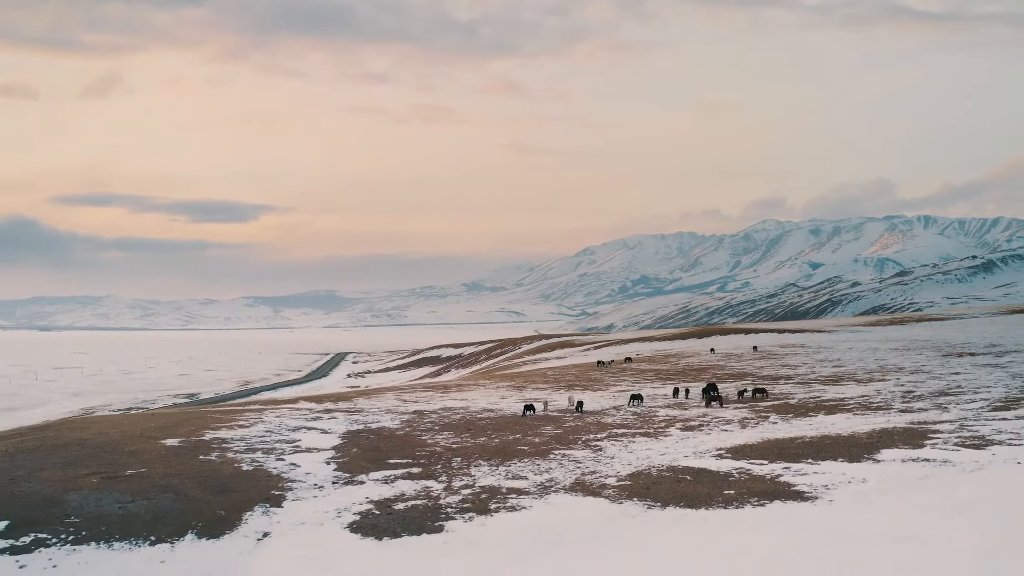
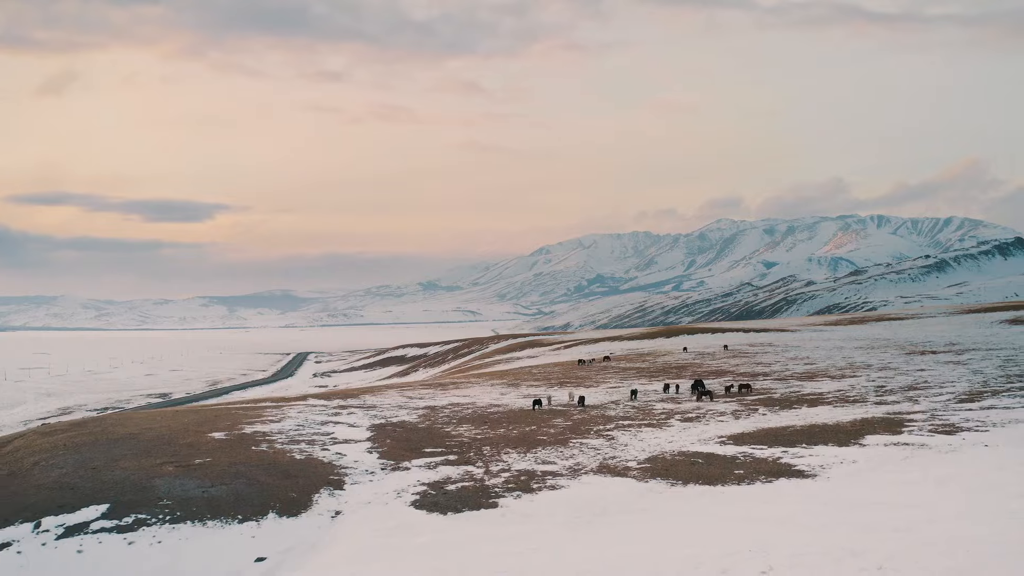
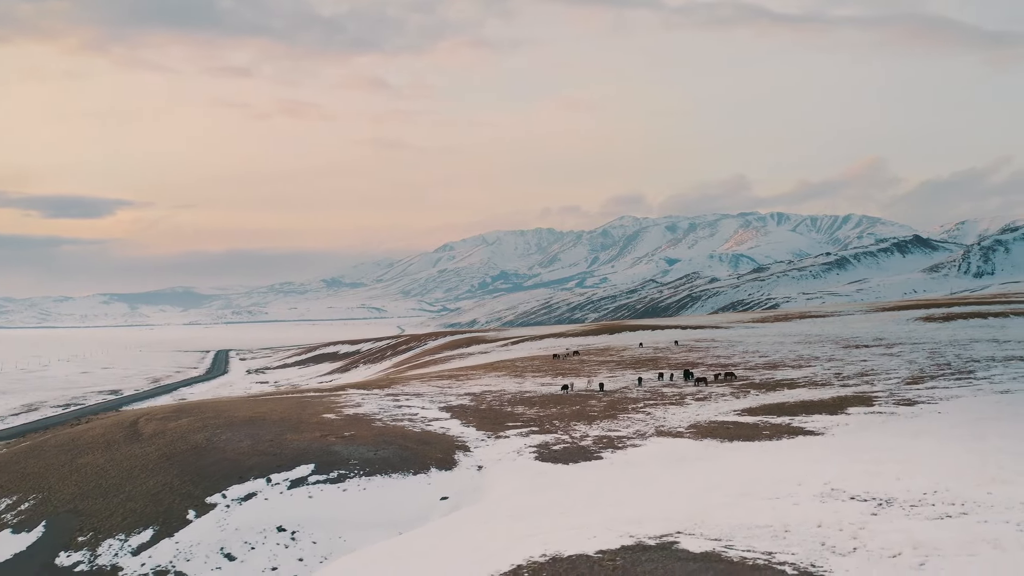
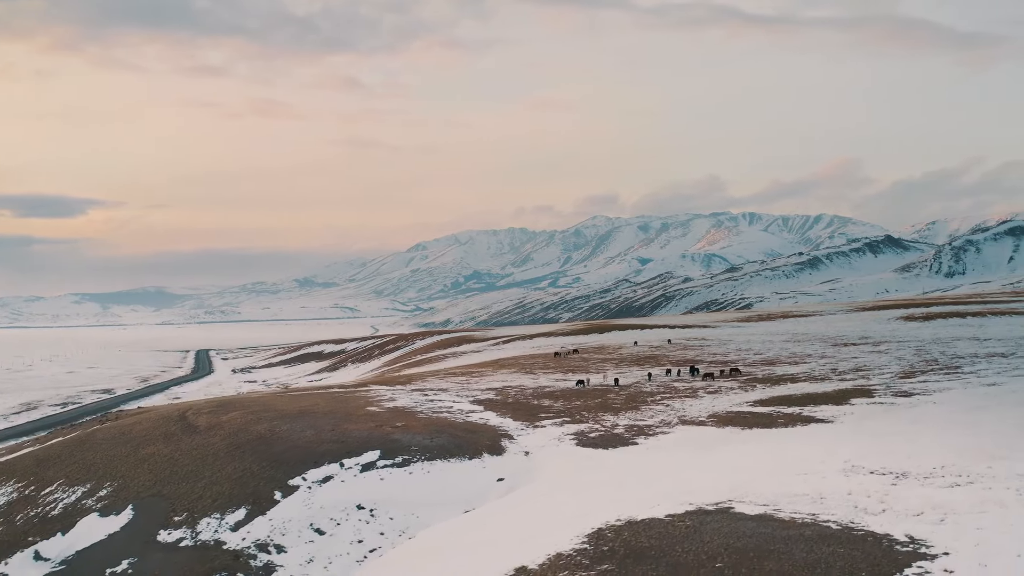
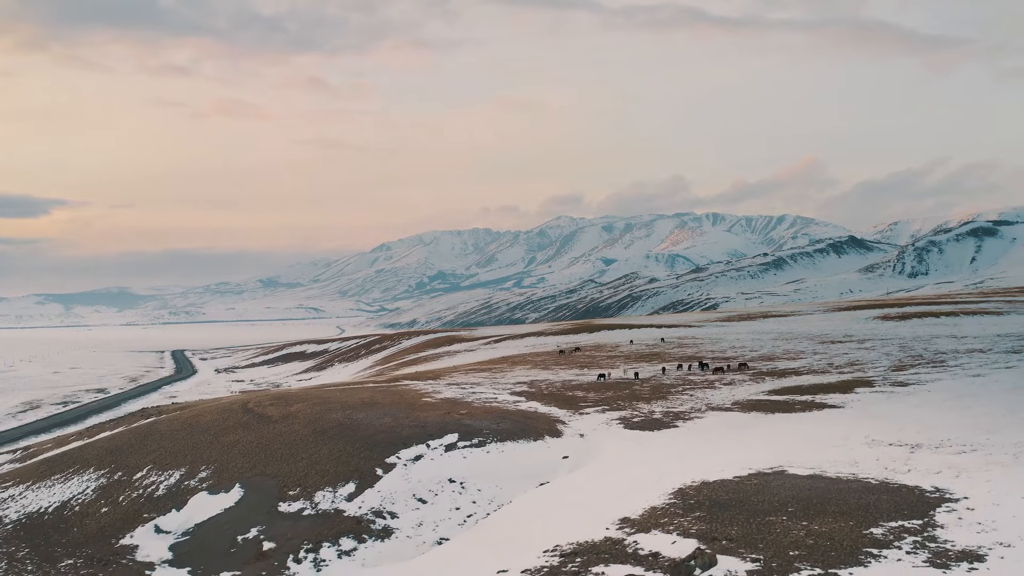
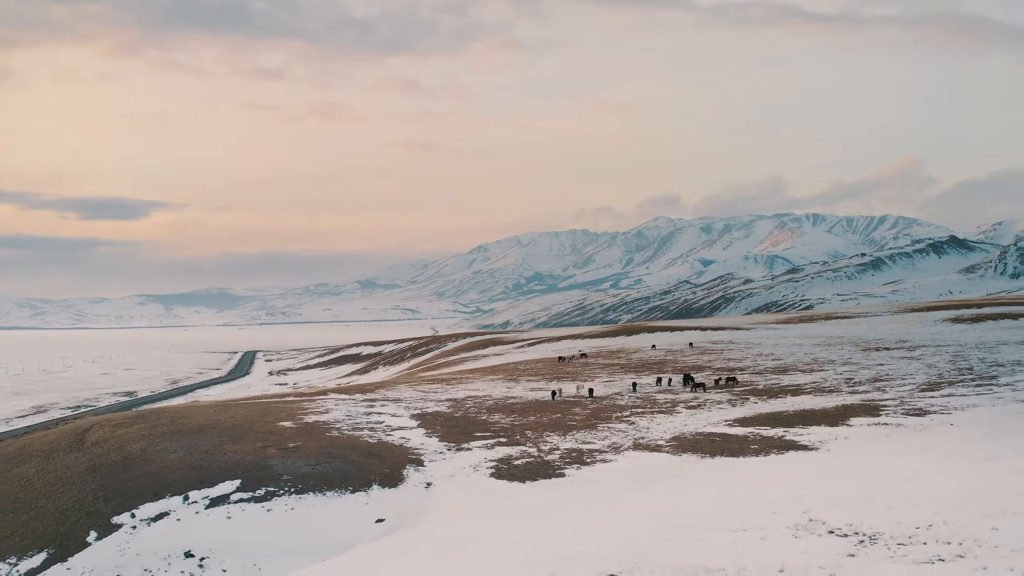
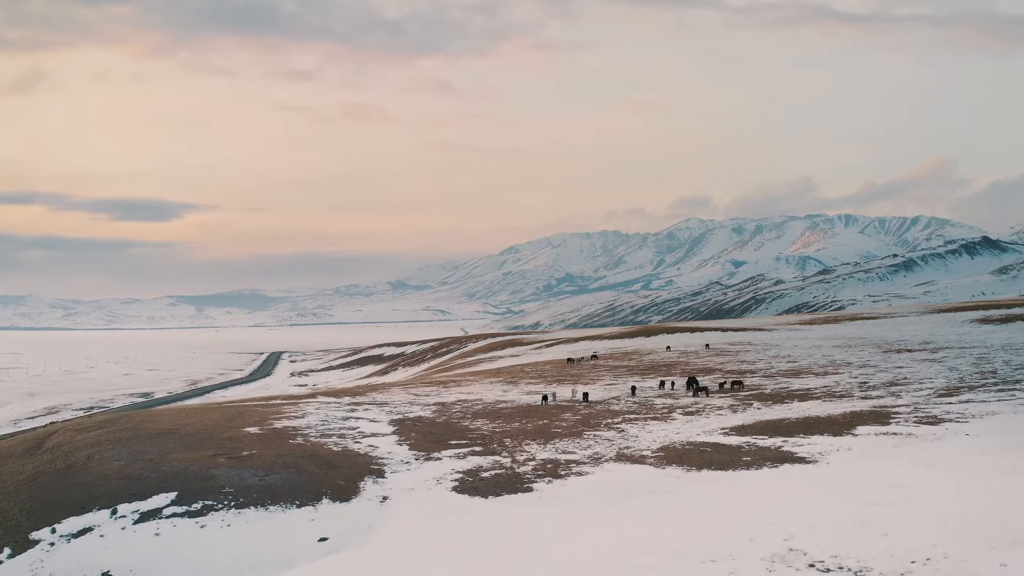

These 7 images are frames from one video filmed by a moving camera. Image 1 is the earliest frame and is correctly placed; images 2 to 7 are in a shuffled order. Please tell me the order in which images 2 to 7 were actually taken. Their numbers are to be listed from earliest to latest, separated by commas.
2, 7, 6, 3, 4, 5
